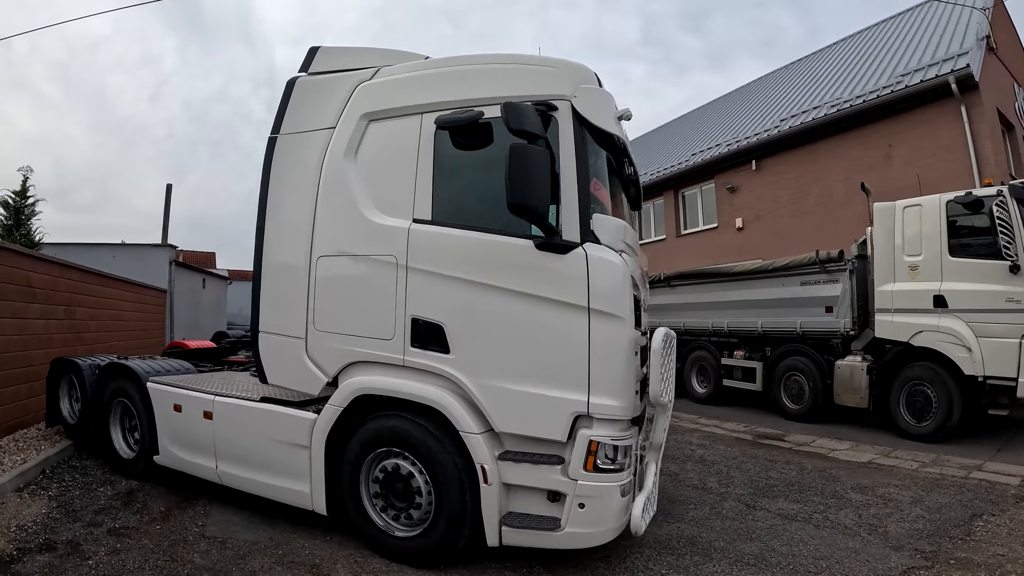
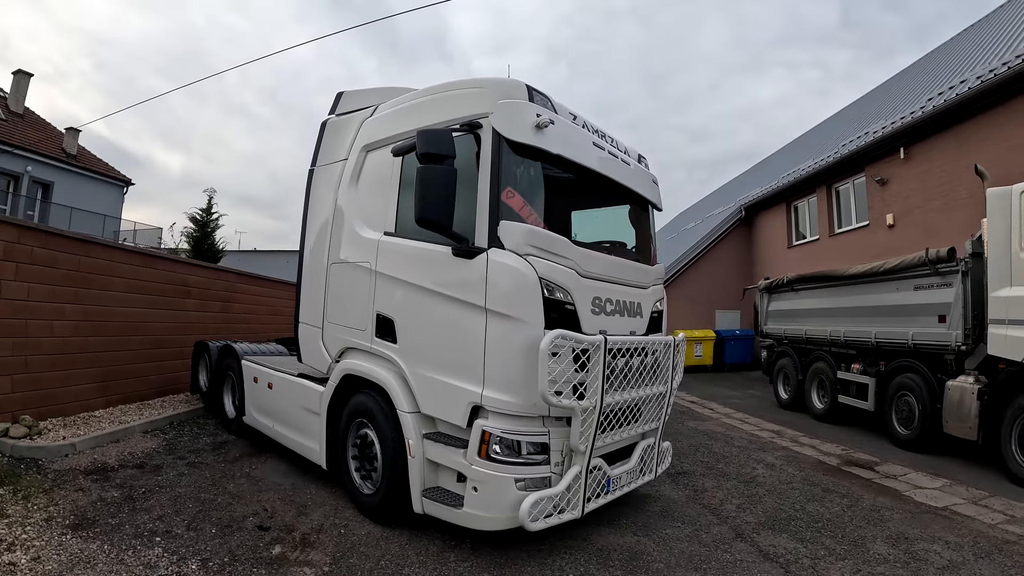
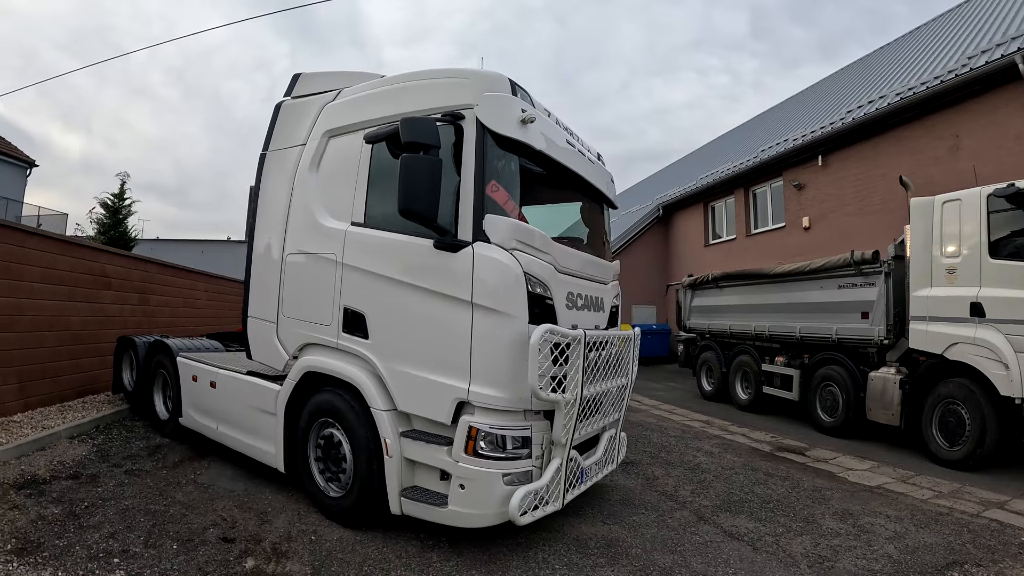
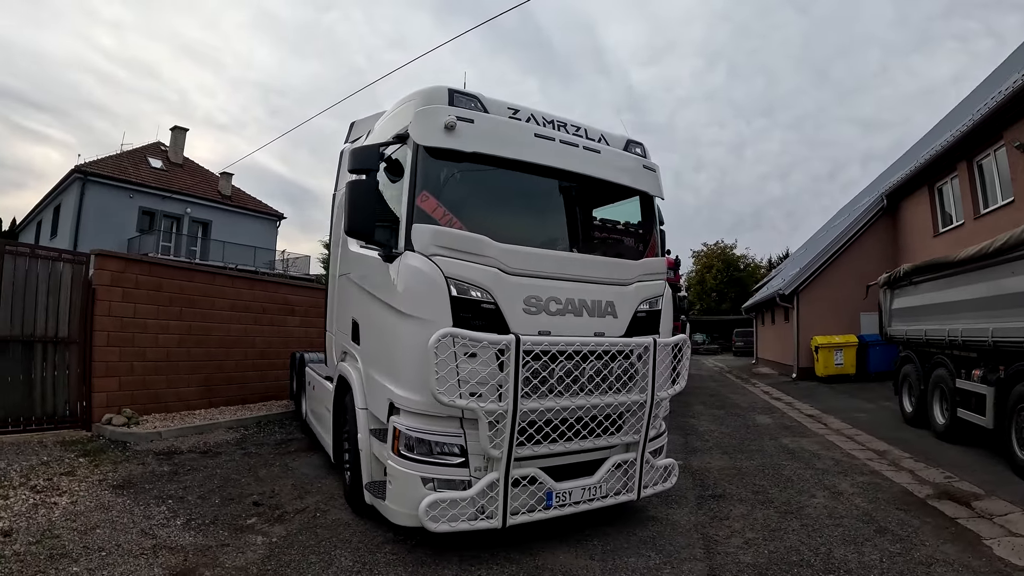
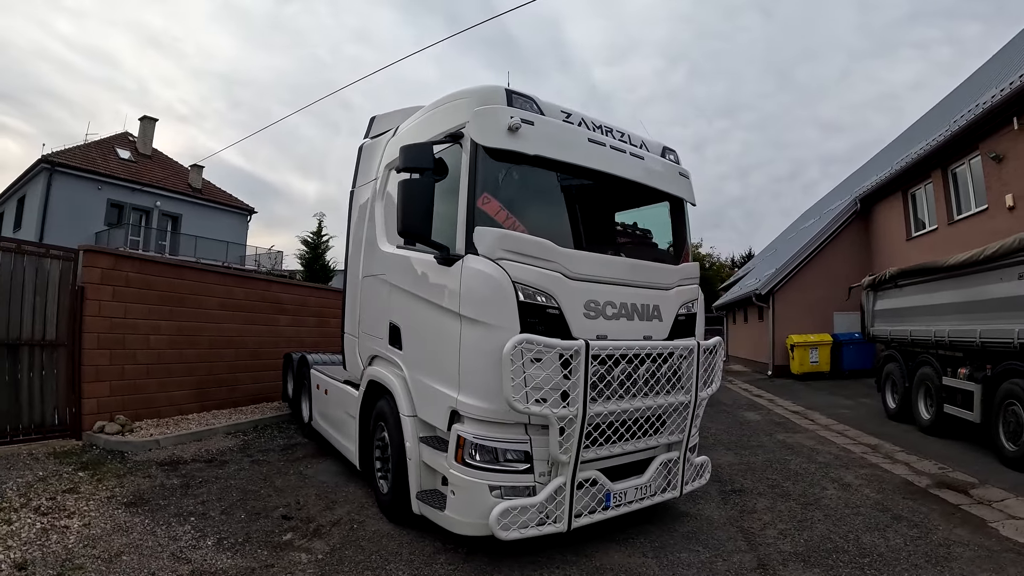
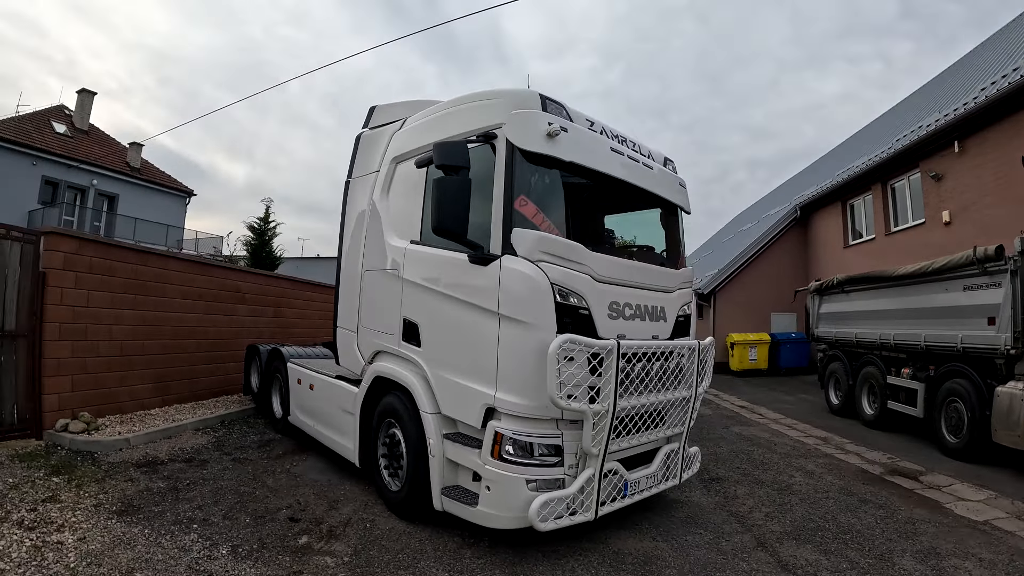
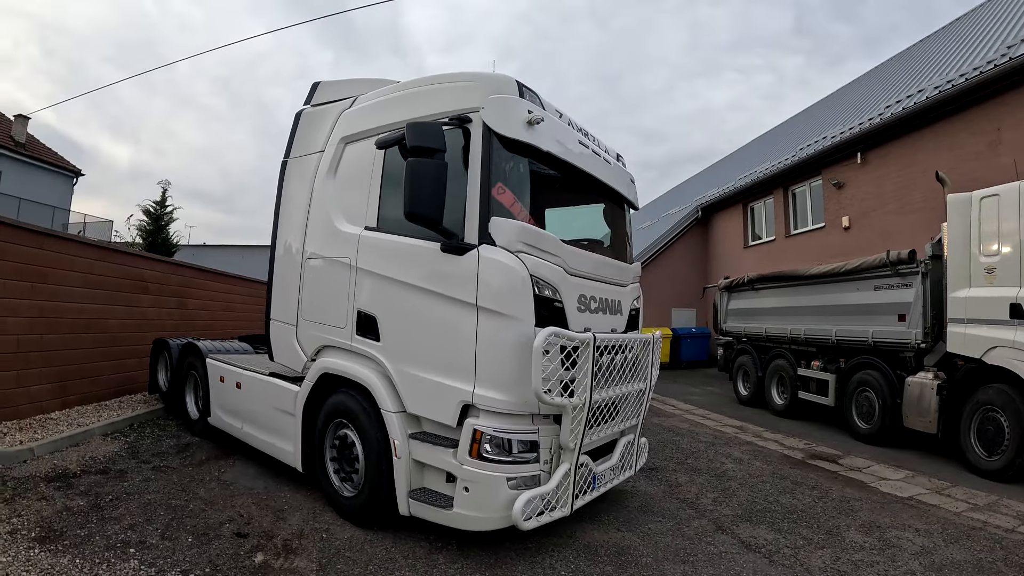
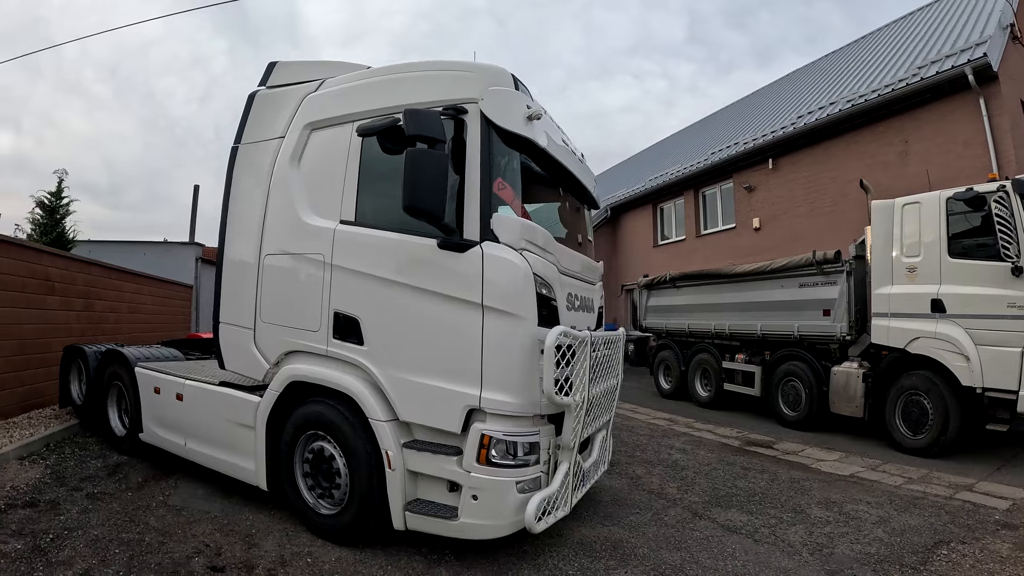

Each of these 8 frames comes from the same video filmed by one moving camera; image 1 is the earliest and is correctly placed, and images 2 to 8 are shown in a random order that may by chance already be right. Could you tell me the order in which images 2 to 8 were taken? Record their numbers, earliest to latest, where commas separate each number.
8, 3, 7, 2, 6, 5, 4
